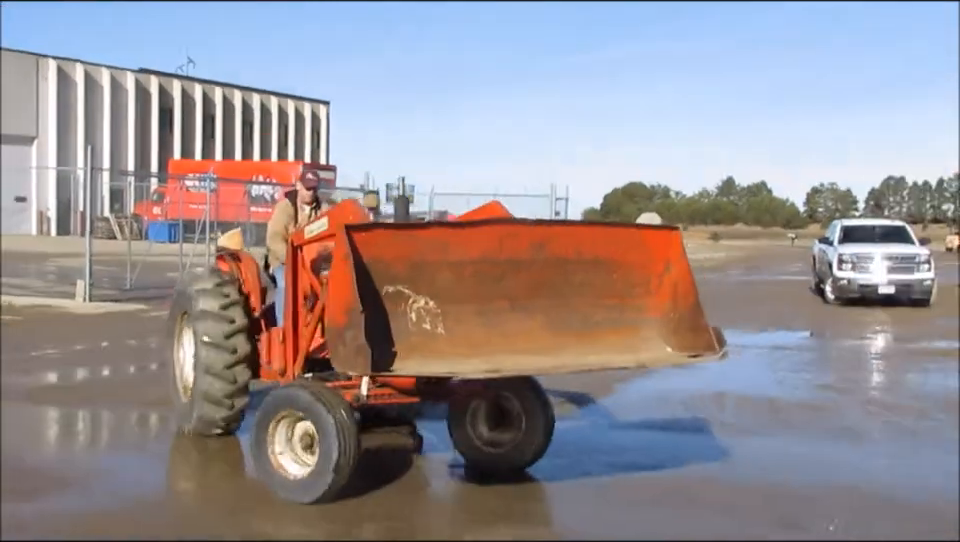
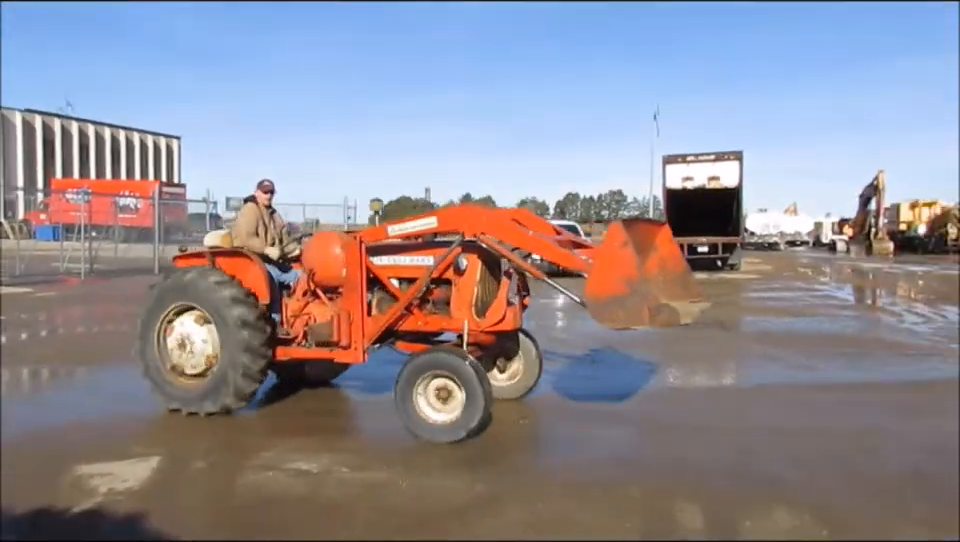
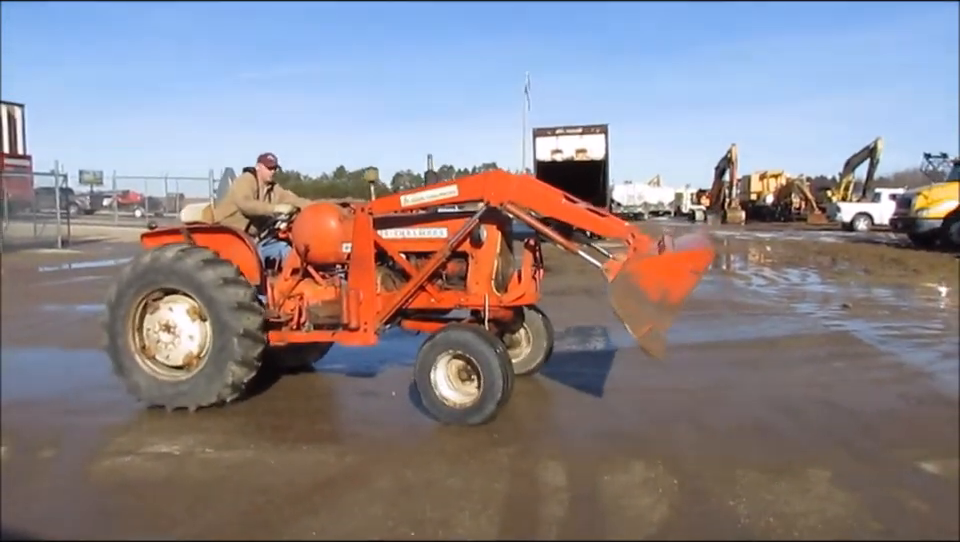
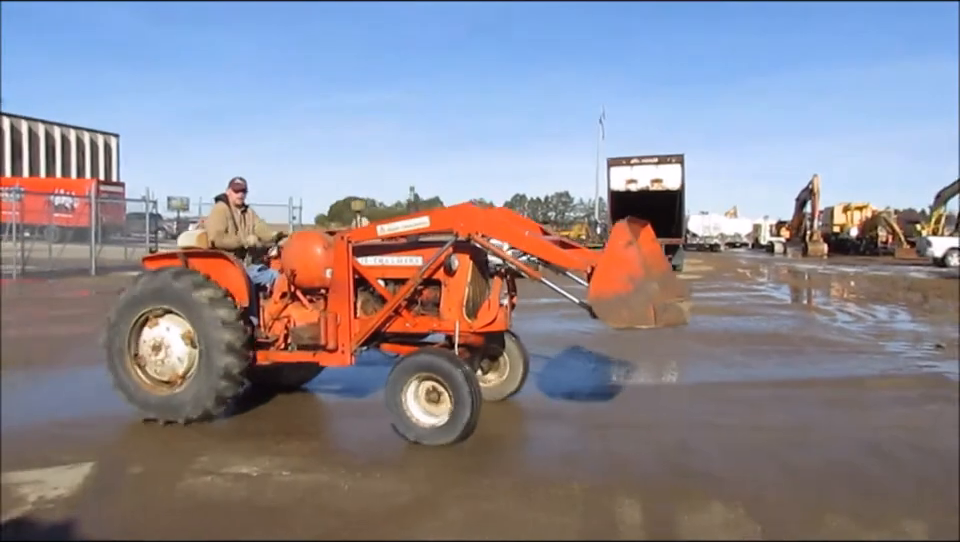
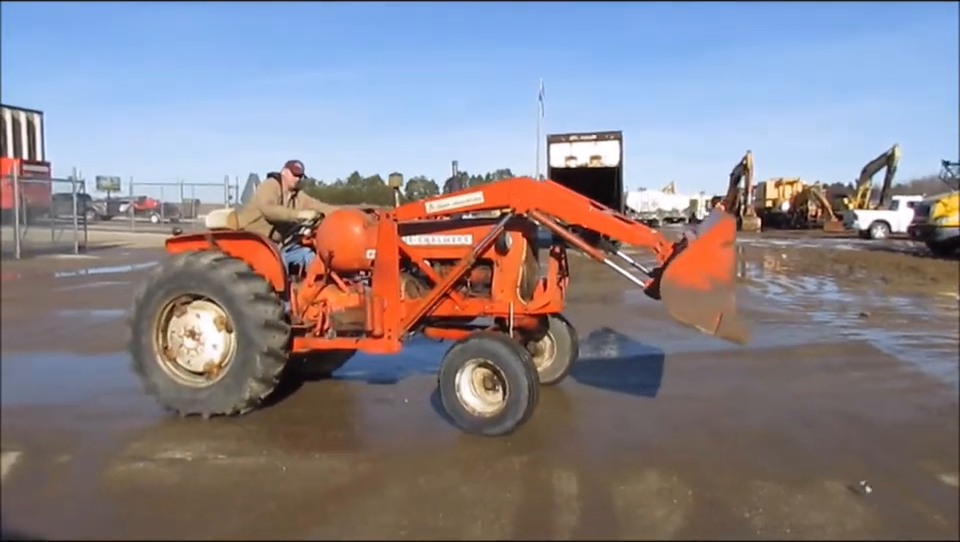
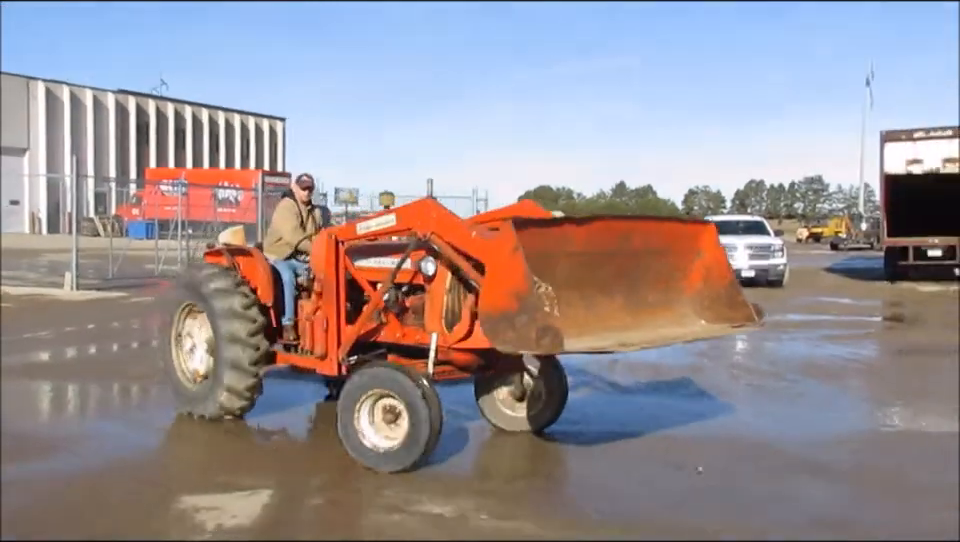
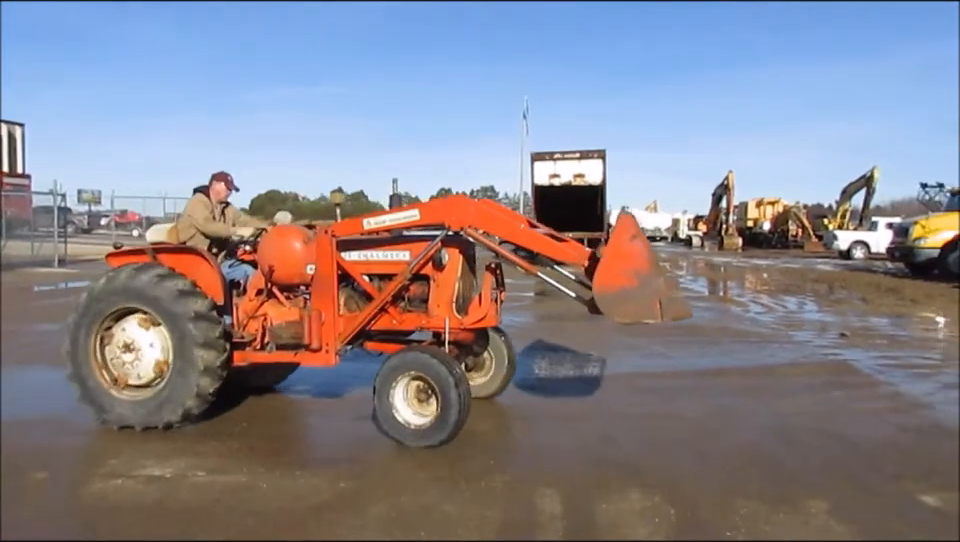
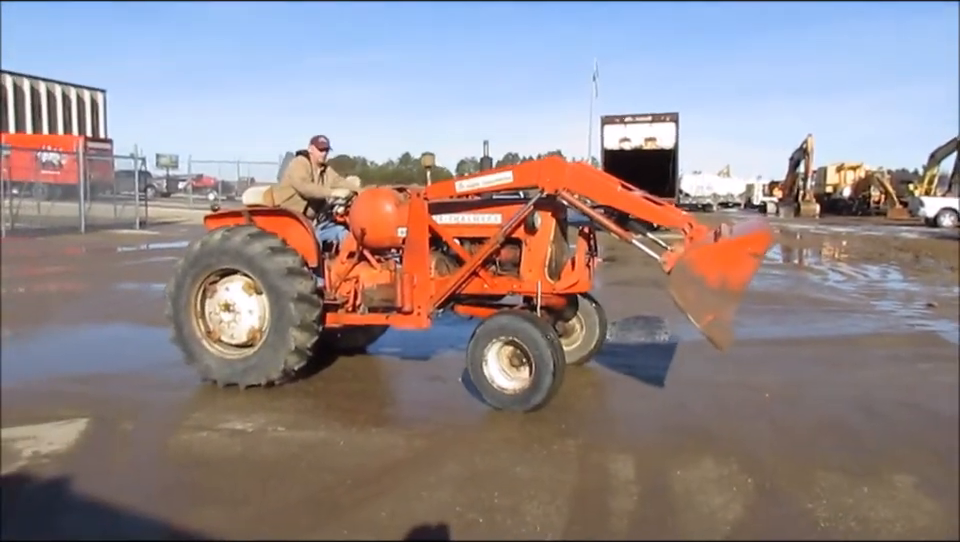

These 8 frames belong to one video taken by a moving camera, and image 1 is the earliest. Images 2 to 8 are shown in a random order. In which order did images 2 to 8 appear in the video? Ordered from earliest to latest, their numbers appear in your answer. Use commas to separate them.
6, 2, 4, 7, 5, 3, 8
